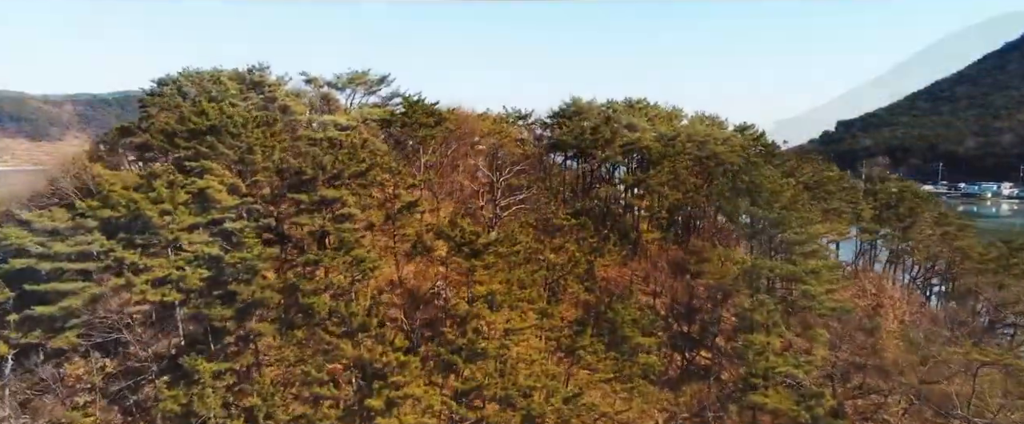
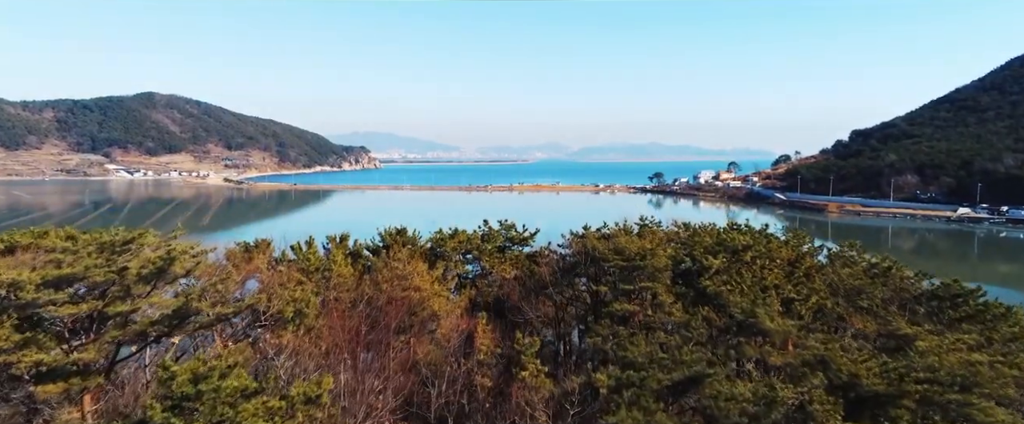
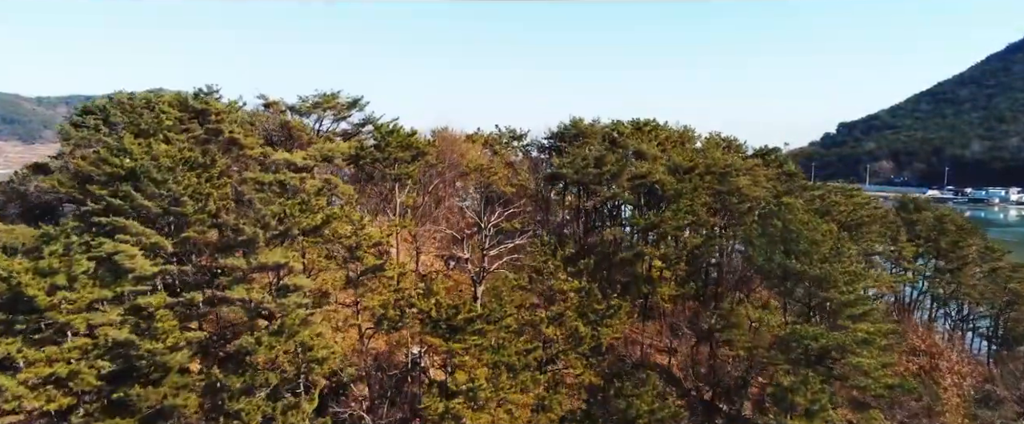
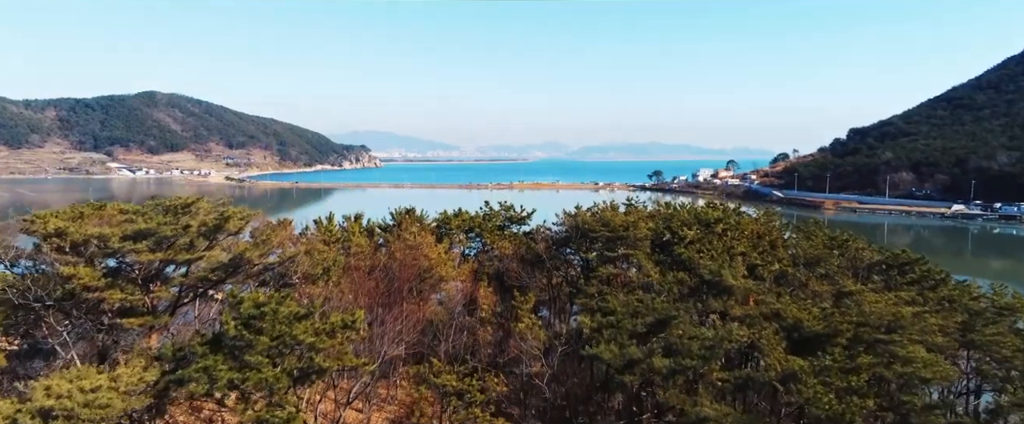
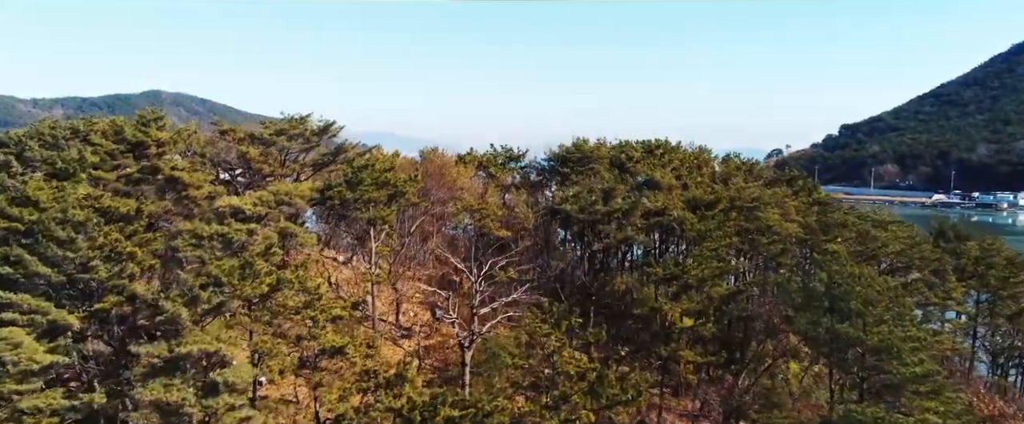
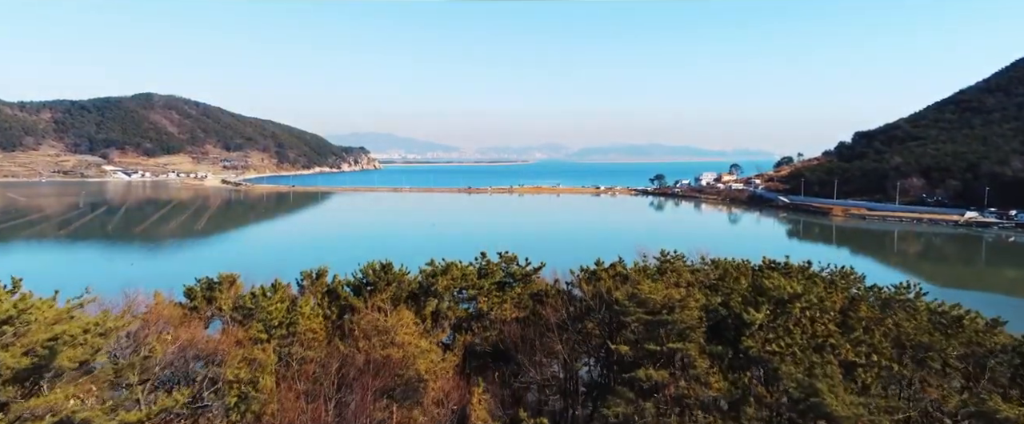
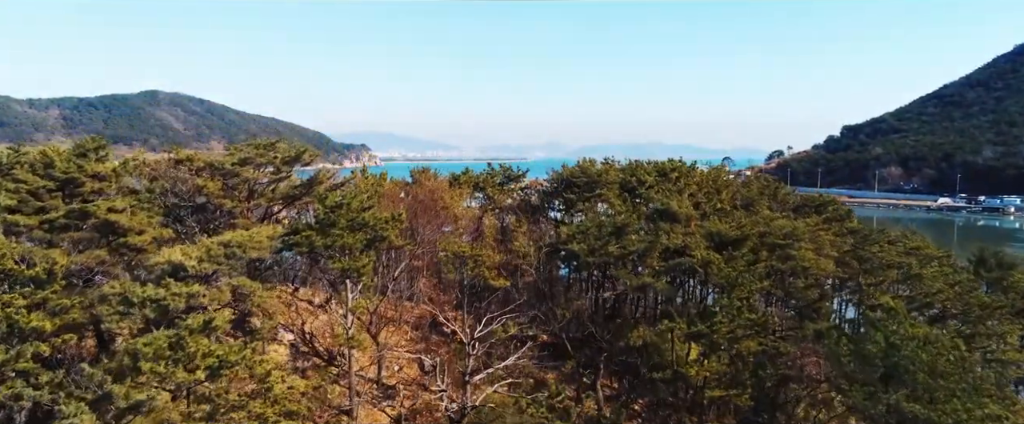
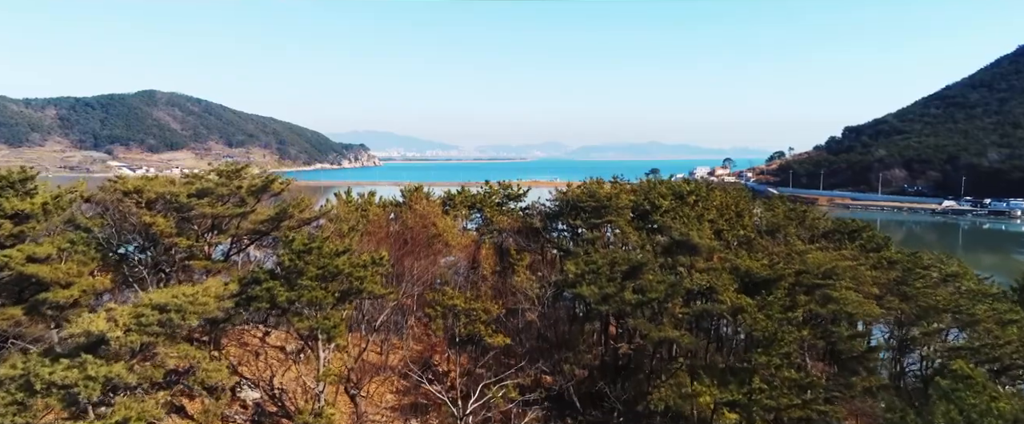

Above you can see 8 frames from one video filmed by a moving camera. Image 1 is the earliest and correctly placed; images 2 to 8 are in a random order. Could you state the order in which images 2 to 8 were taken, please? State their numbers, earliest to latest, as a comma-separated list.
3, 5, 7, 8, 4, 2, 6
